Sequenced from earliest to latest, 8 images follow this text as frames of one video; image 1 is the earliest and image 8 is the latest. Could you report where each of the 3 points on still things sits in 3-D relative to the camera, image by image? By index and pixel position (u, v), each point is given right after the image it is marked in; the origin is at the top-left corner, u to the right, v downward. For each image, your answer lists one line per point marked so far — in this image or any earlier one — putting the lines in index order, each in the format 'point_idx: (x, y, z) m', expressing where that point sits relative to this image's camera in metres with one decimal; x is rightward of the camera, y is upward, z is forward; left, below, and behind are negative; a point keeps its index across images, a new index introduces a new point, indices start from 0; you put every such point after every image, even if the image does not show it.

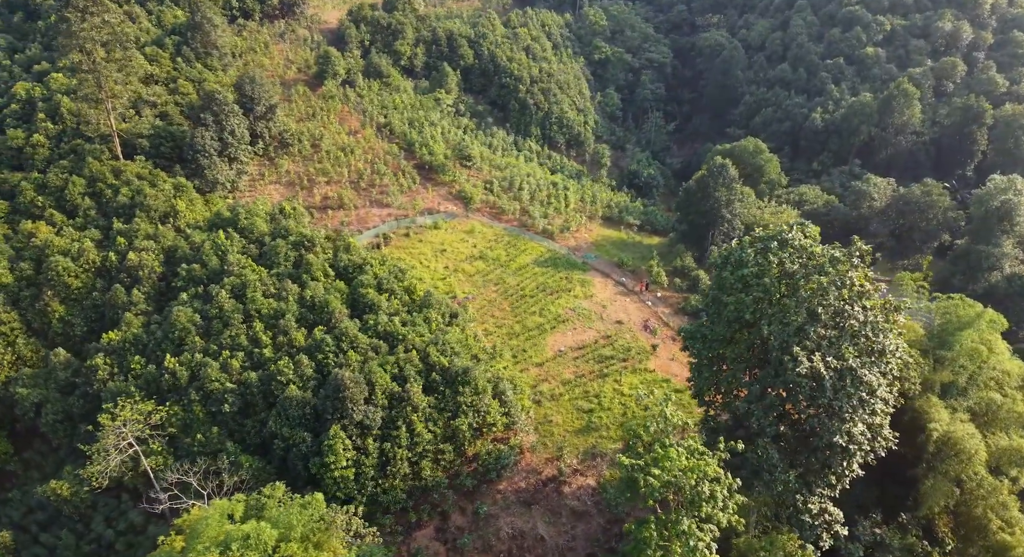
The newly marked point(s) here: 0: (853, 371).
0: (+8.7, -2.4, +18.7) m
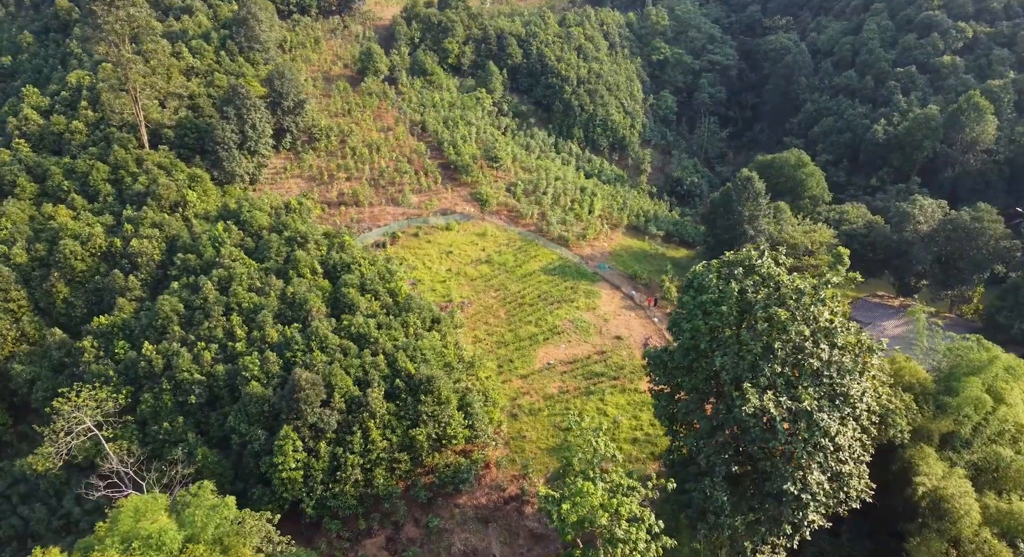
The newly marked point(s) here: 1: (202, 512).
0: (+7.0, -3.2, +17.0) m
1: (-7.3, -5.5, +16.8) m
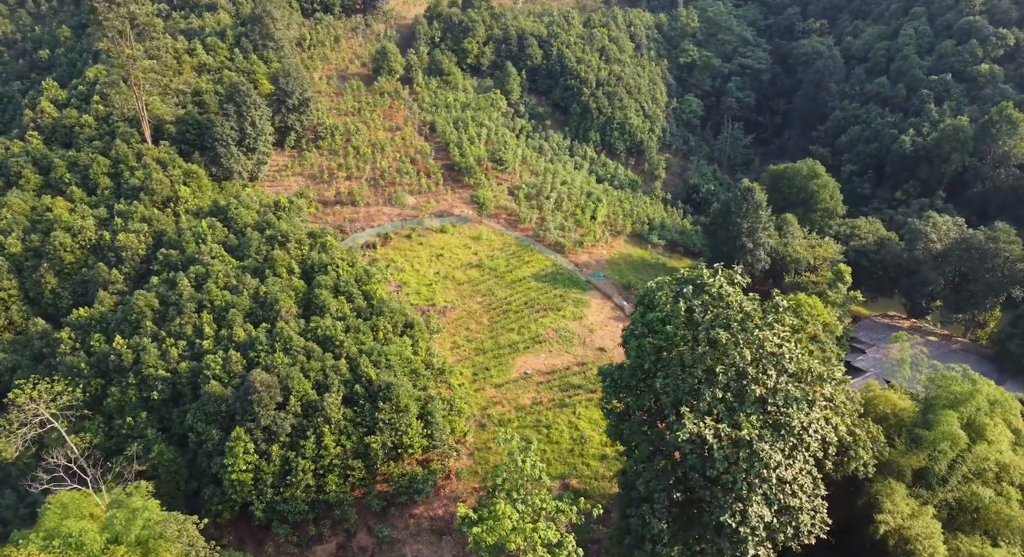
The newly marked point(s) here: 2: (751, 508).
0: (+5.3, -3.7, +16.0) m
1: (-9.1, -5.5, +16.7) m
2: (+5.3, -5.1, +15.9) m
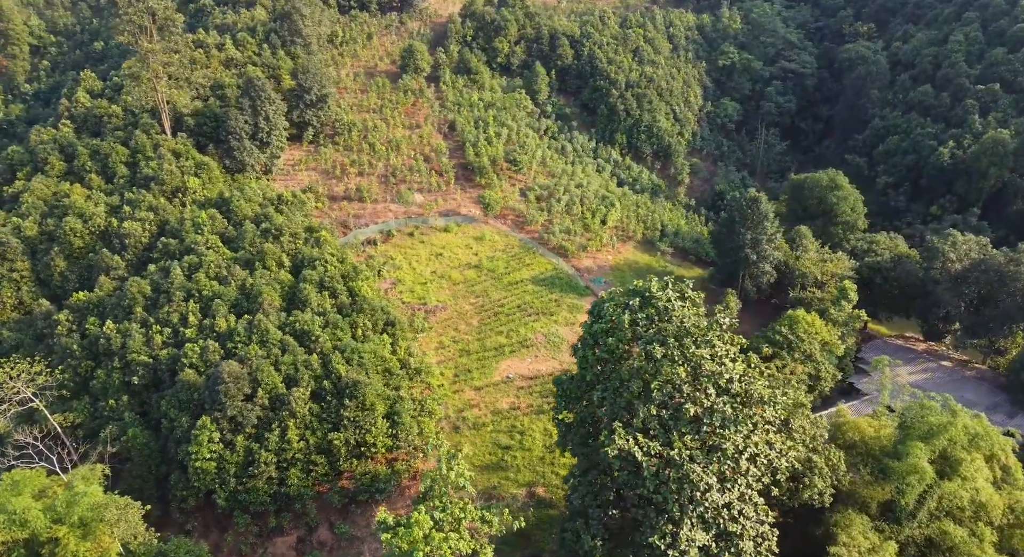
0: (+3.7, -4.0, +15.4) m
1: (-10.7, -5.2, +17.2) m
2: (+3.6, -5.4, +15.3) m
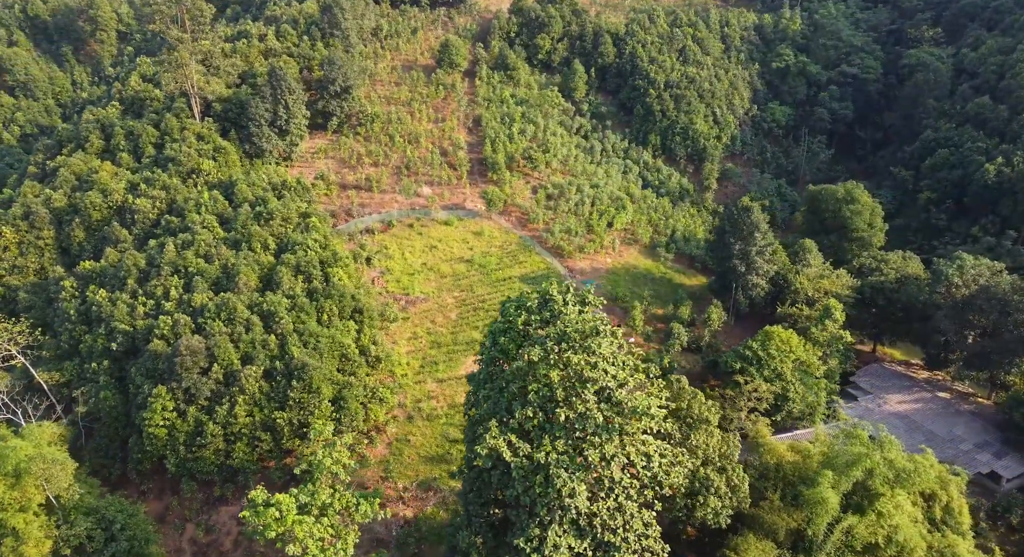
0: (+0.8, -4.1, +15.2) m
1: (-13.2, -4.4, +18.8) m
2: (+0.7, -5.5, +15.1) m
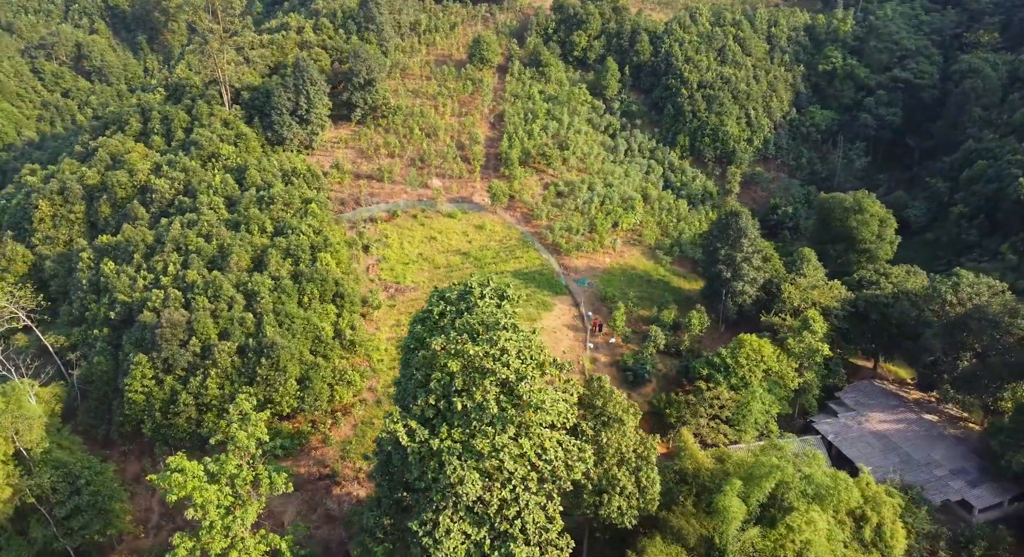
0: (-1.5, -3.9, +15.6) m
1: (-15.1, -3.5, +20.5) m
2: (-1.7, -5.3, +15.5) m
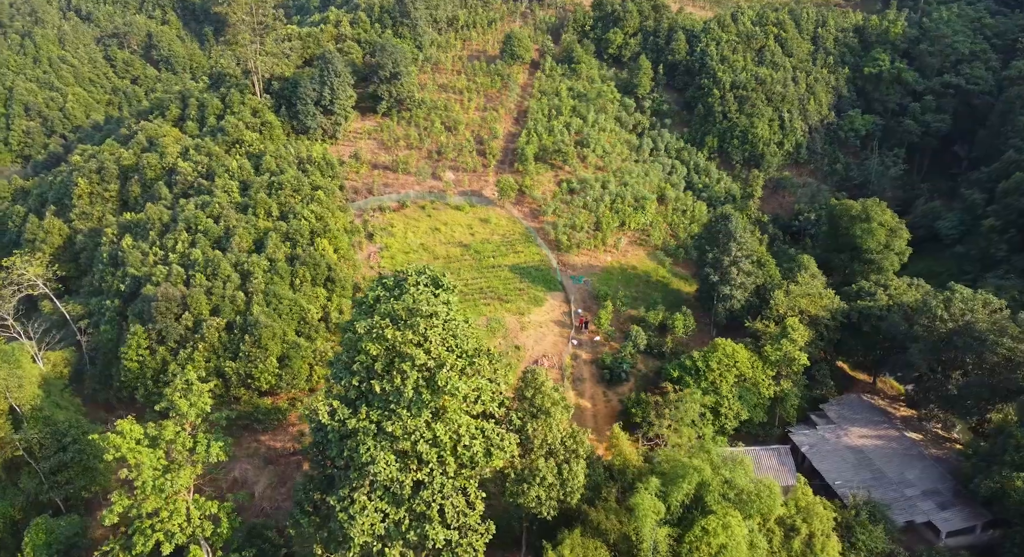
0: (-3.4, -3.6, +16.2) m
1: (-16.5, -2.5, +22.4) m
2: (-3.7, -5.0, +16.2) m
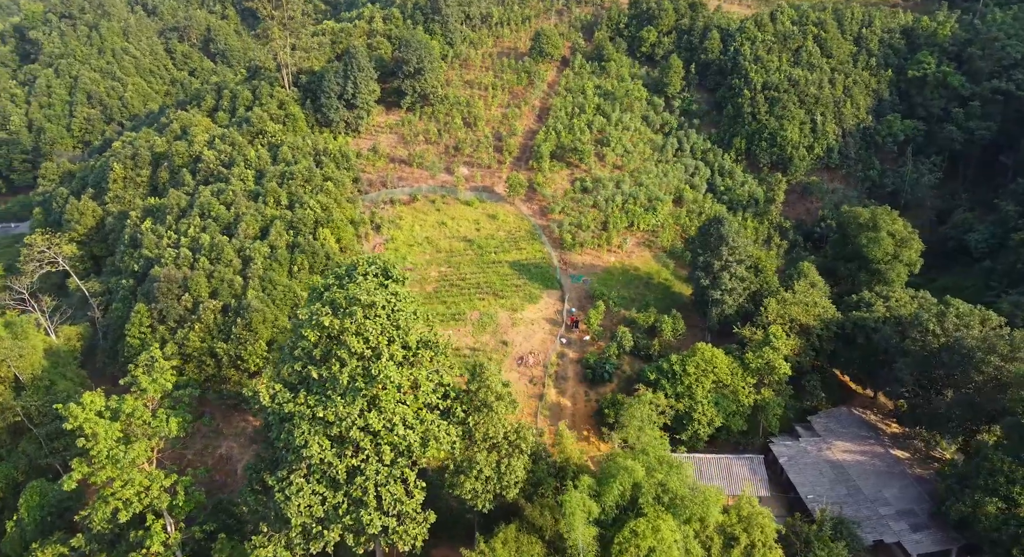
0: (-5.0, -3.3, +16.8) m
1: (-17.4, -1.7, +24.1) m
2: (-5.3, -4.7, +16.8) m
